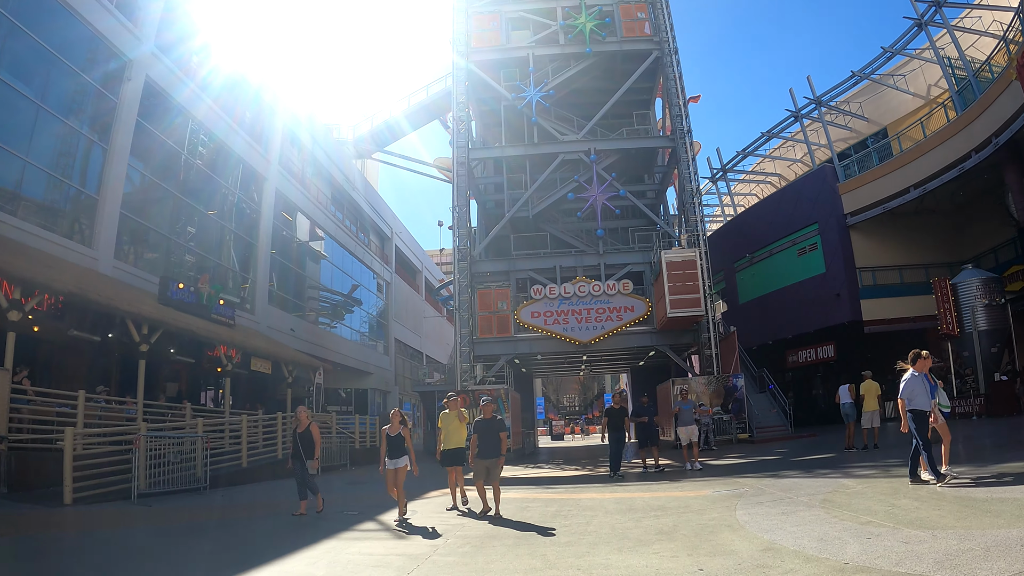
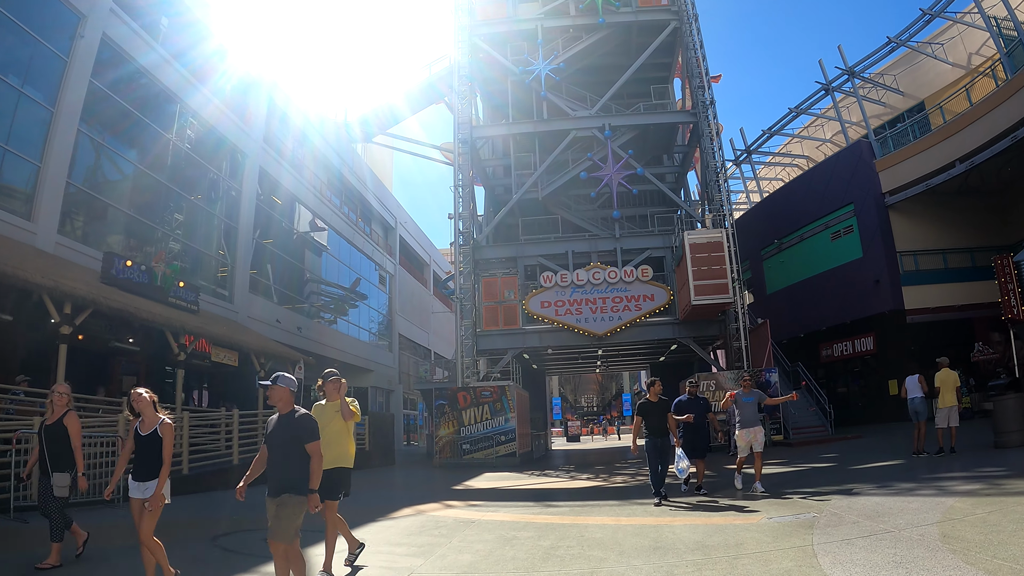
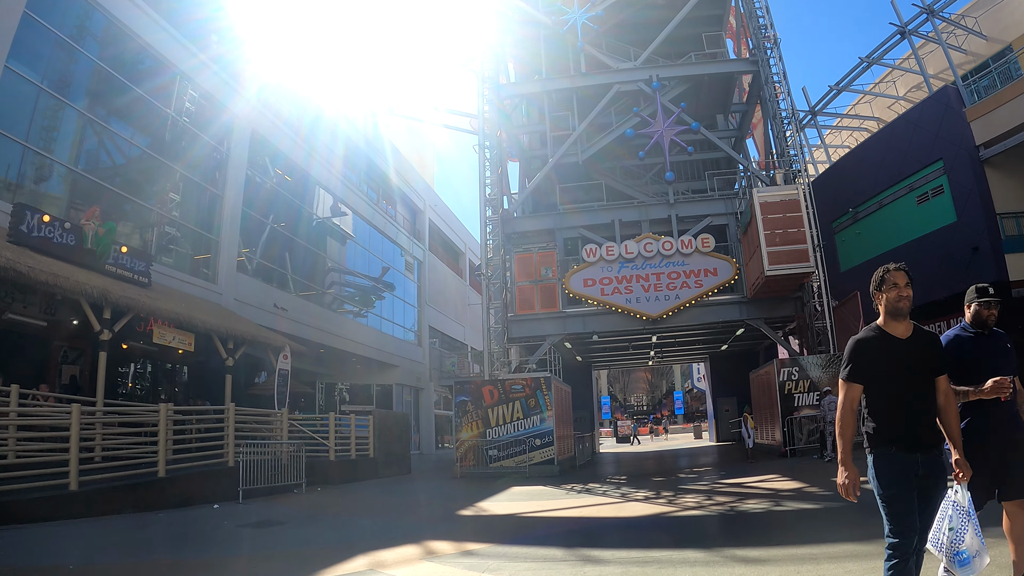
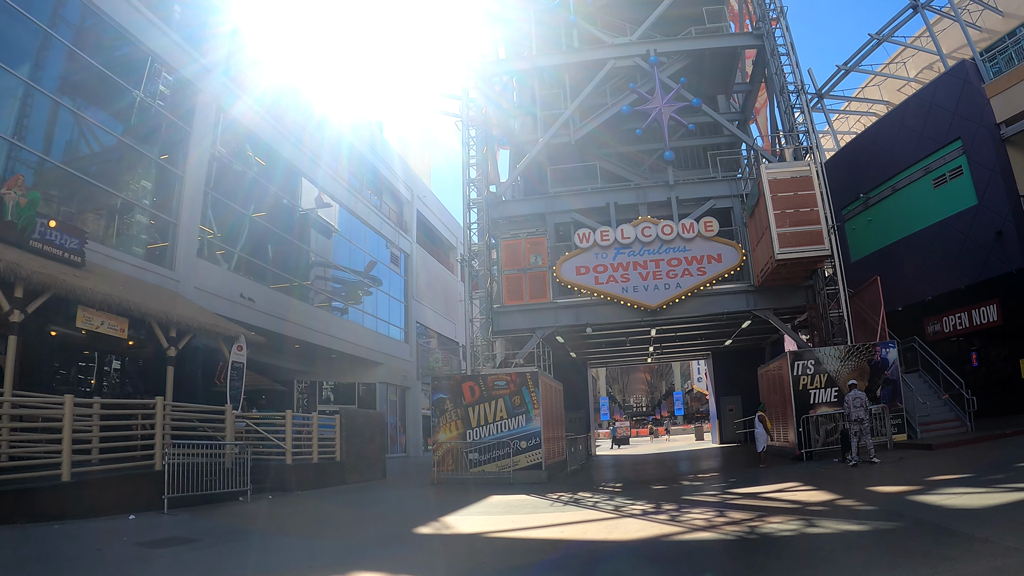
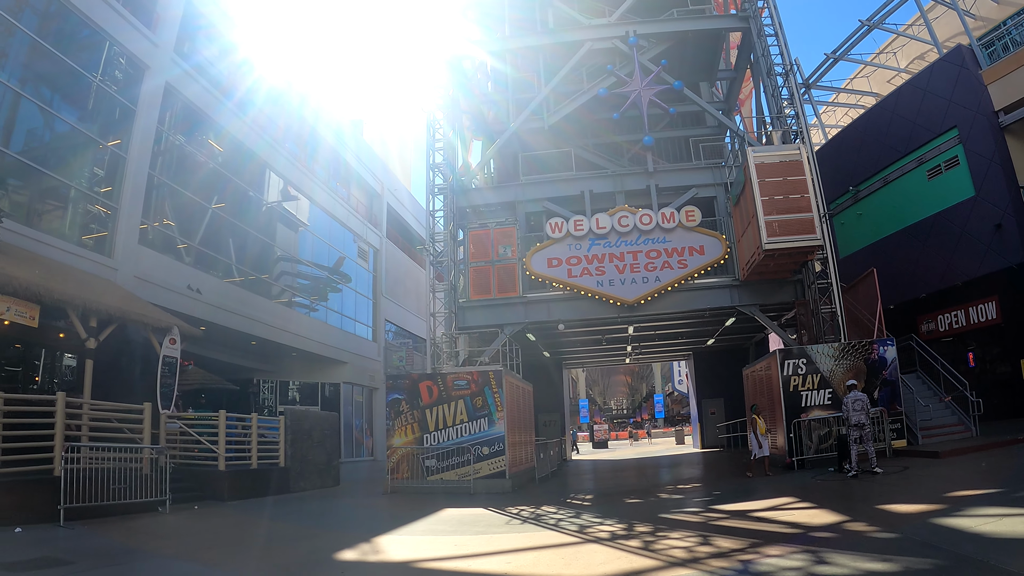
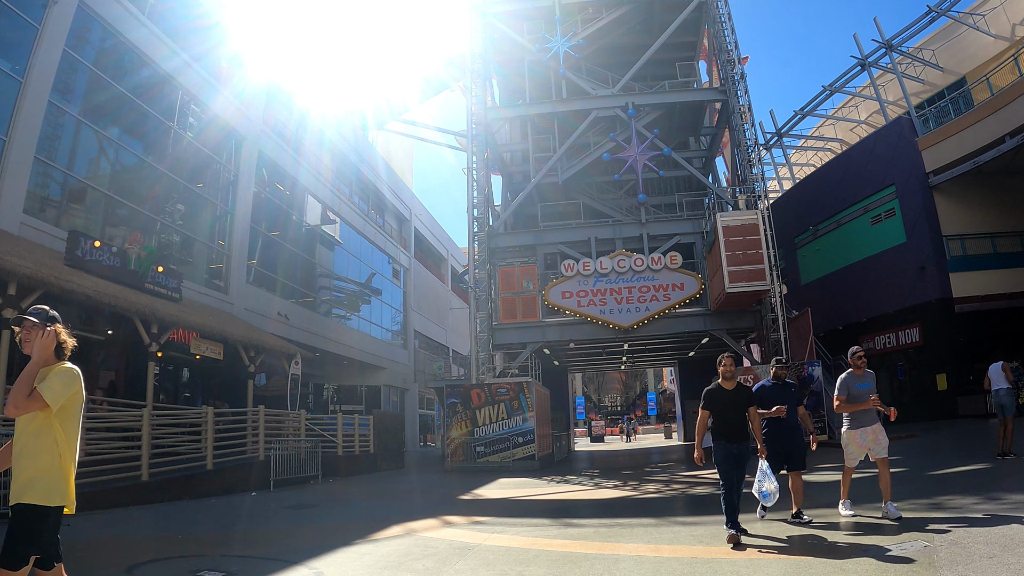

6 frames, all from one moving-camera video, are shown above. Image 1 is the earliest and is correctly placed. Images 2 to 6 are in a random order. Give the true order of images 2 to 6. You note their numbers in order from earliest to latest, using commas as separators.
2, 6, 3, 4, 5
